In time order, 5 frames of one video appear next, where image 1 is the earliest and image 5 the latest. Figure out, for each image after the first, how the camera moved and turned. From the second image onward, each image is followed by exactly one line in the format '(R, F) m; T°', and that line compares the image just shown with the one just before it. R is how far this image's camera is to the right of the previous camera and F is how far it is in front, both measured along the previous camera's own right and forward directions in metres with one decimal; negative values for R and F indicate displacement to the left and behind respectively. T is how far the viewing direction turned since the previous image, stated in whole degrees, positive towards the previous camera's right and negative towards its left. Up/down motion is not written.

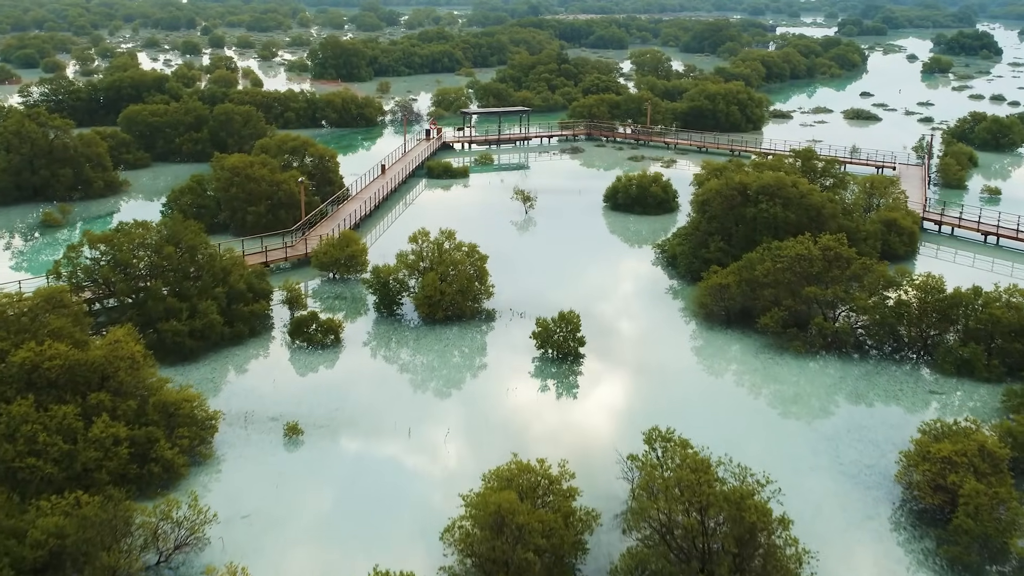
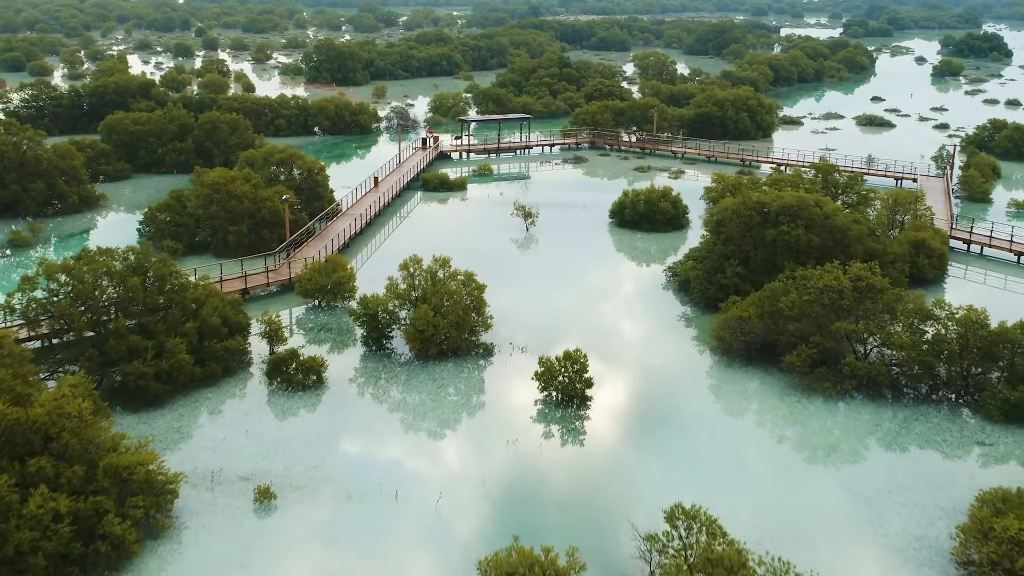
(0.0, +1.5) m; 0°
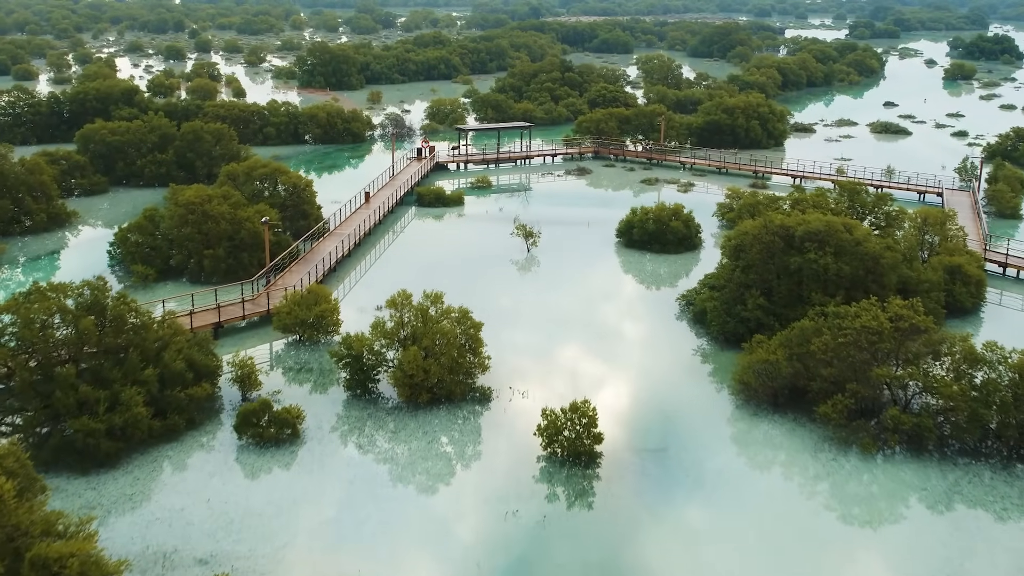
(0.0, +1.7) m; 0°
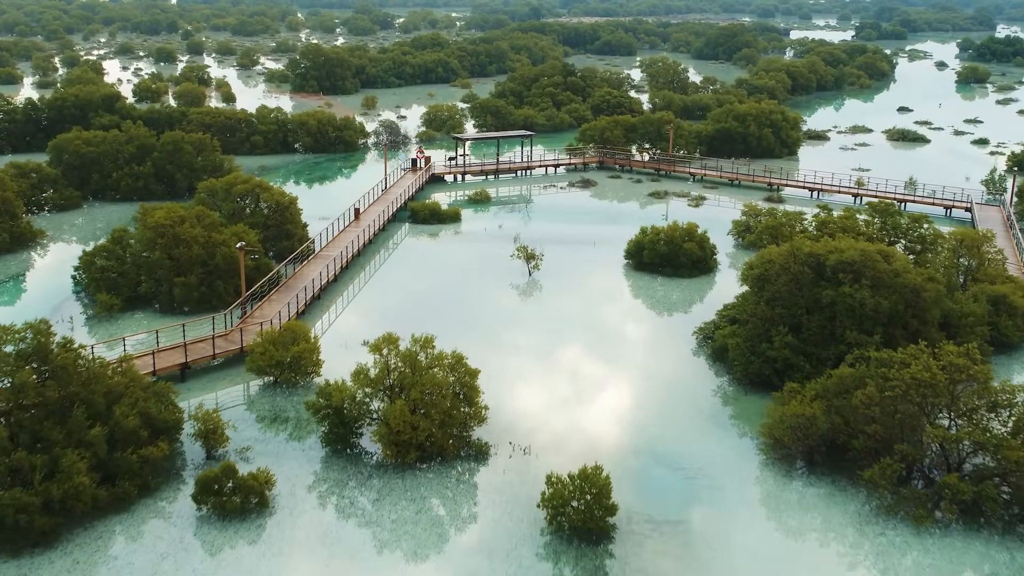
(0.0, +1.7) m; 0°
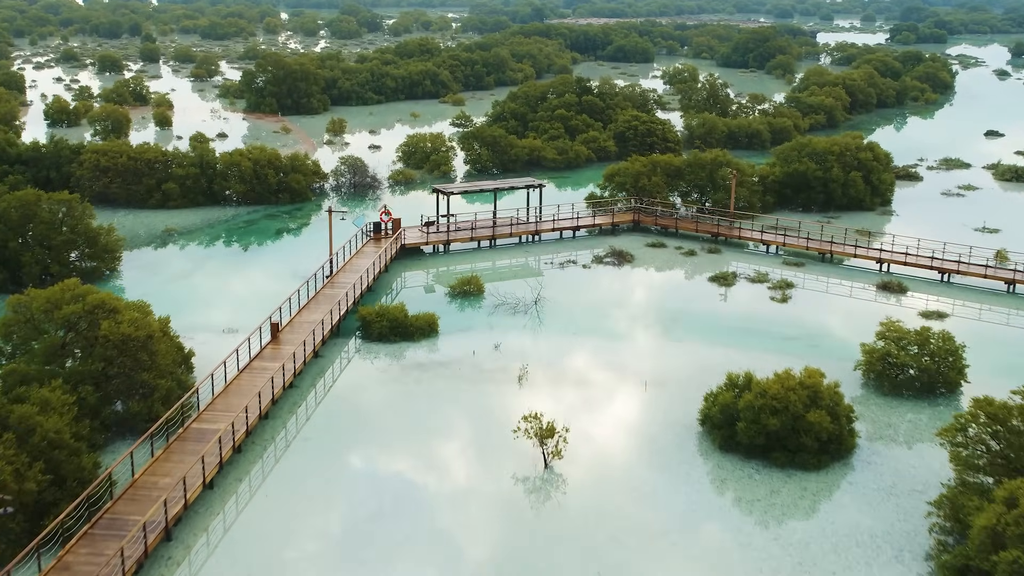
(0.0, +8.5) m; 0°
